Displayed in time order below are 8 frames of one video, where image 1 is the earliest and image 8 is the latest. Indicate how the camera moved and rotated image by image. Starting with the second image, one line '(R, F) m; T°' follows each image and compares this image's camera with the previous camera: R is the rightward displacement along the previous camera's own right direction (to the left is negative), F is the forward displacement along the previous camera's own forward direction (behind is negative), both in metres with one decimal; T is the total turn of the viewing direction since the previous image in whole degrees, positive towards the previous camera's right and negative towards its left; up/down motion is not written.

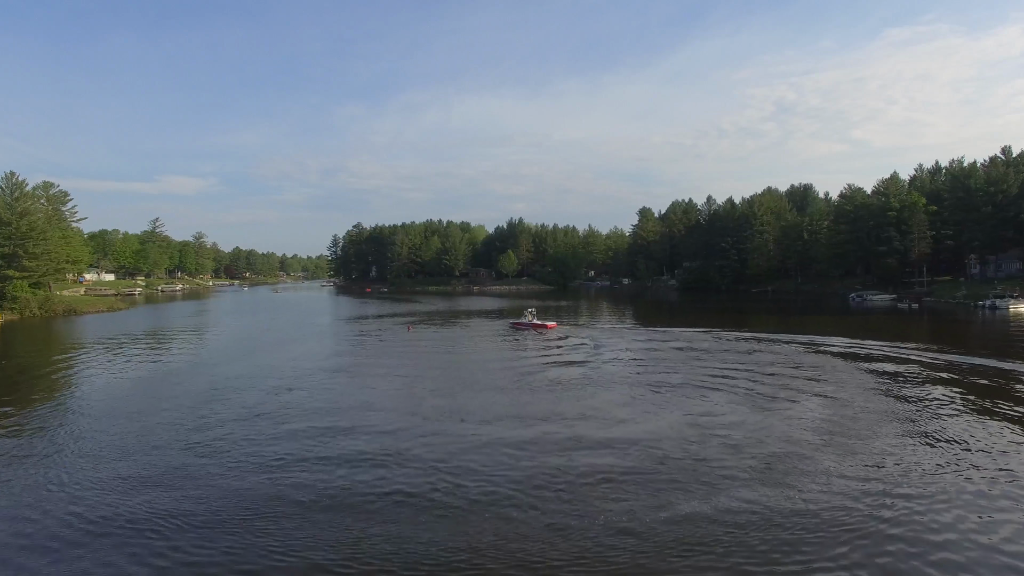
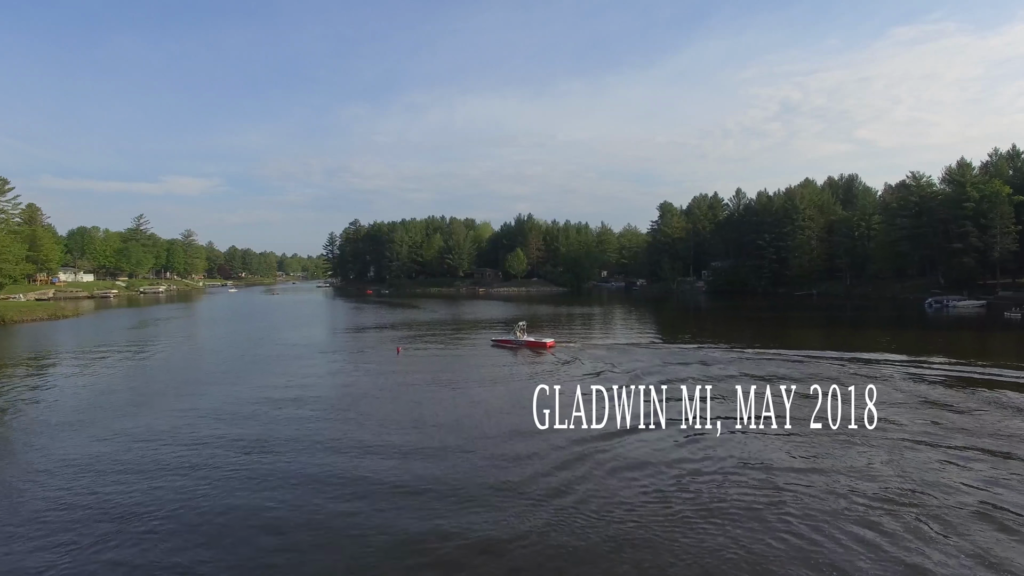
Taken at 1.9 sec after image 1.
(-0.9, +7.8) m; 0°
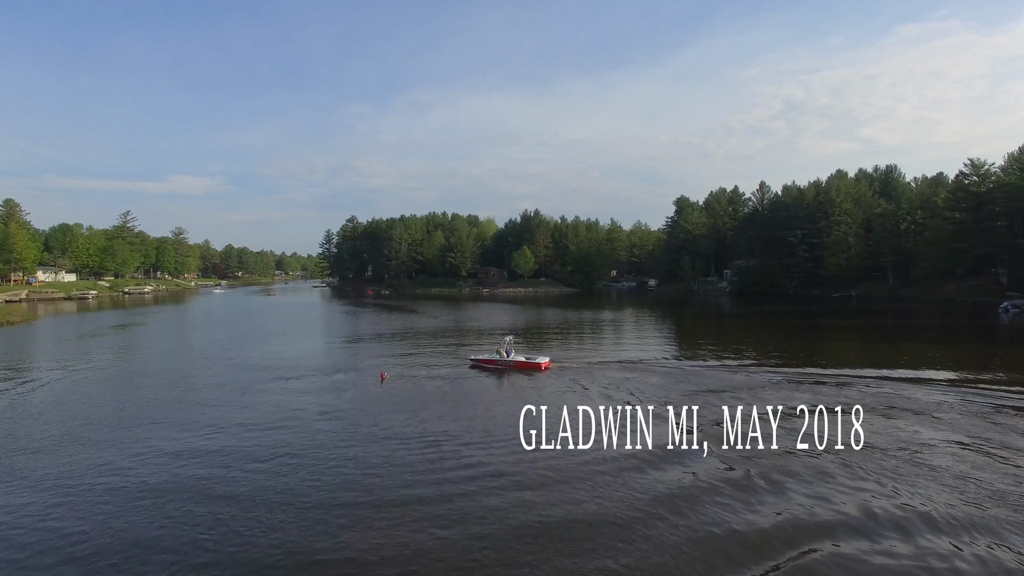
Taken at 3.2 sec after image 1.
(-0.5, +5.7) m; 0°
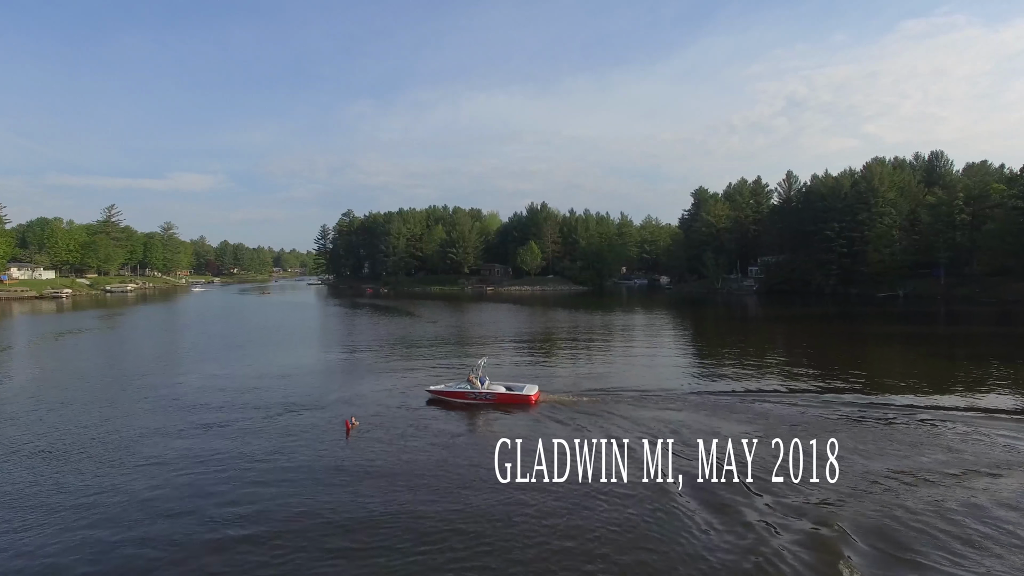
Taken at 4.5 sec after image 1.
(-0.6, +5.7) m; 0°
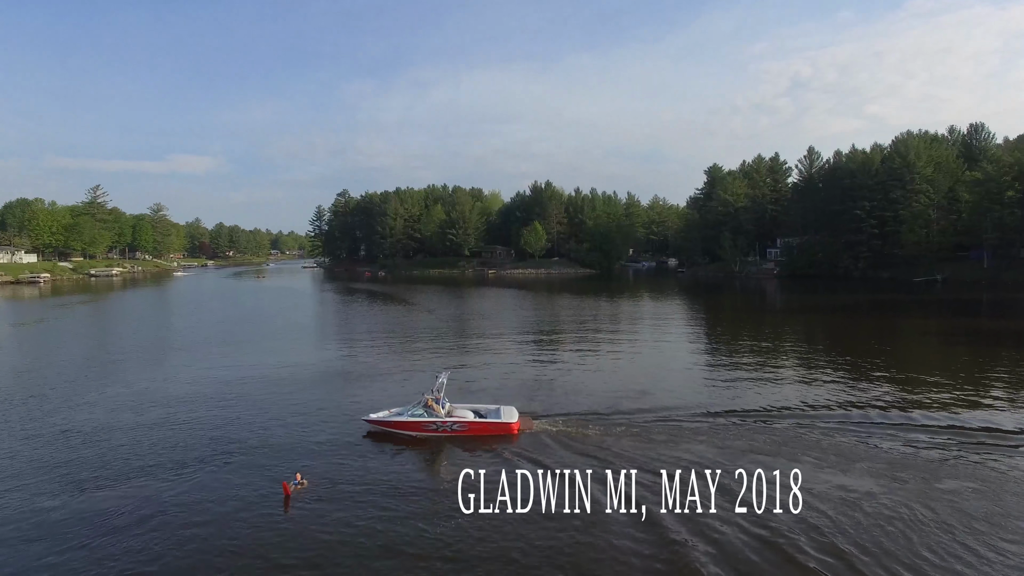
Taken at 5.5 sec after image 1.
(-0.3, +4.0) m; 0°
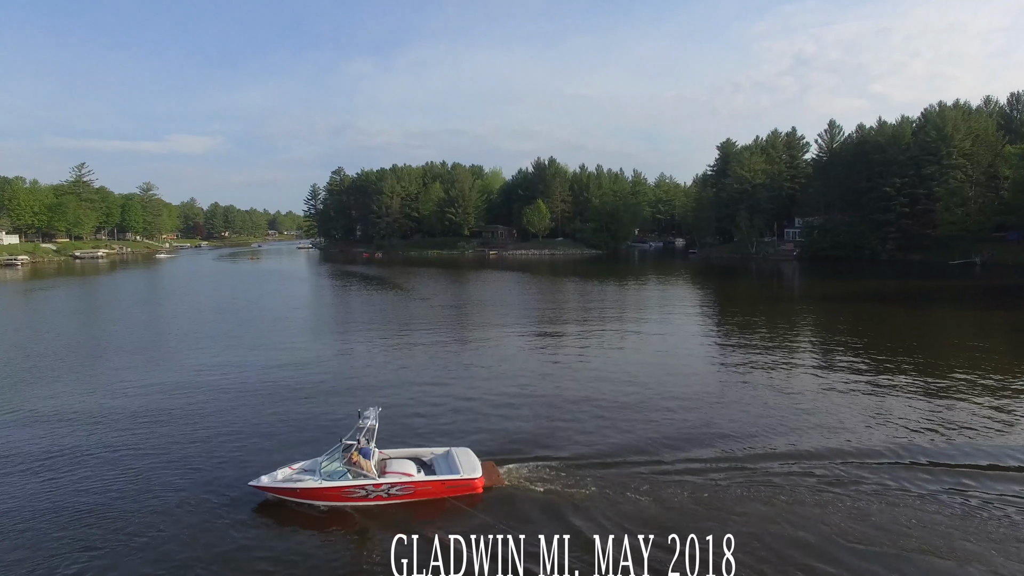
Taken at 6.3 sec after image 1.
(-0.2, +3.4) m; 0°
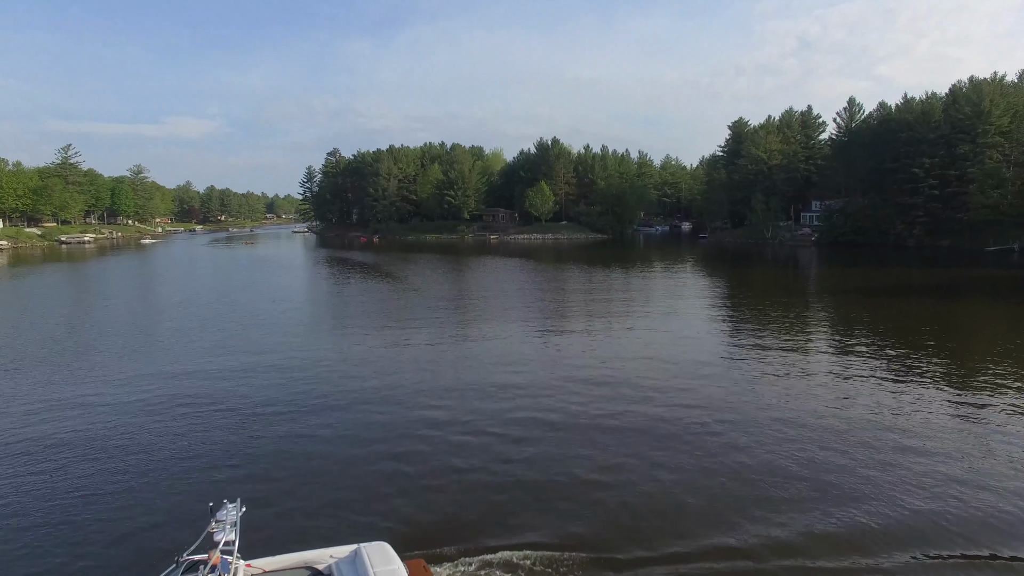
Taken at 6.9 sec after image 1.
(-0.1, +2.8) m; 0°
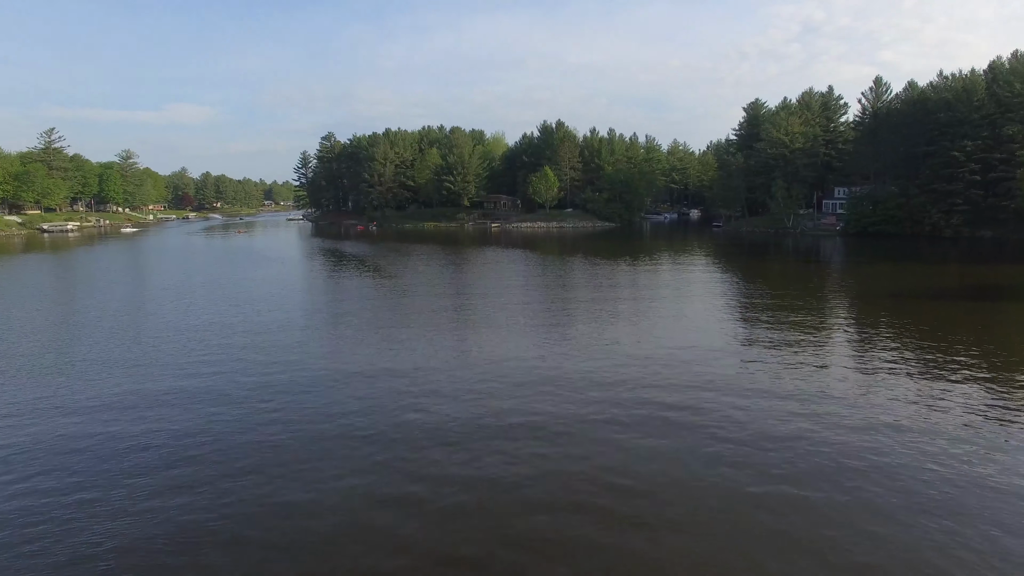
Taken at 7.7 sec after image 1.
(-0.2, +3.5) m; 0°
